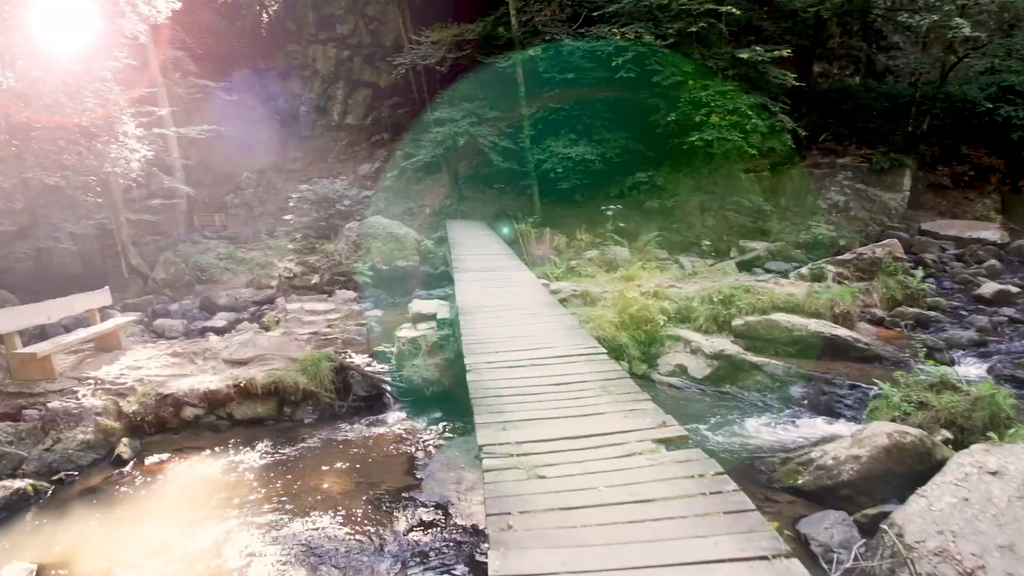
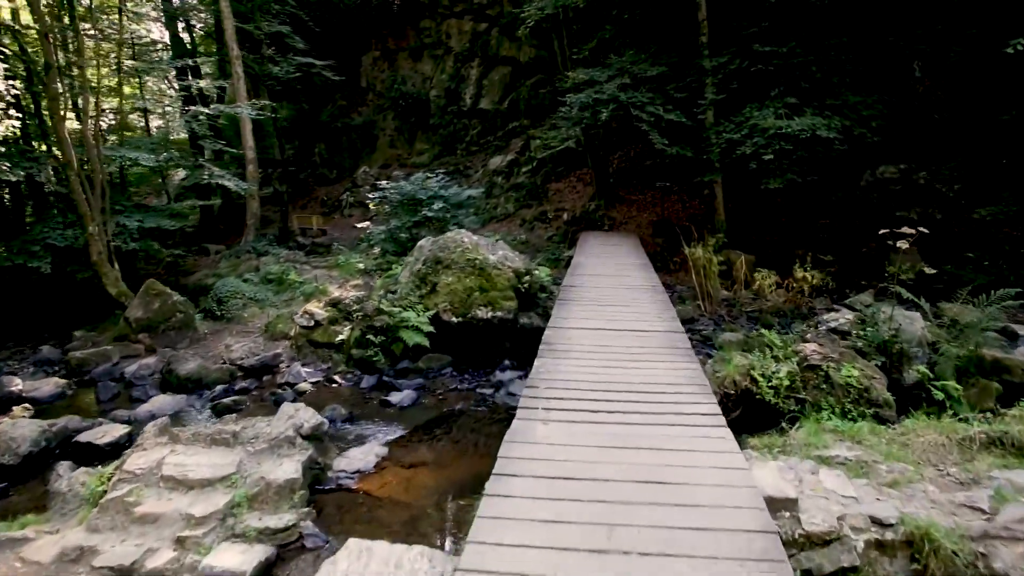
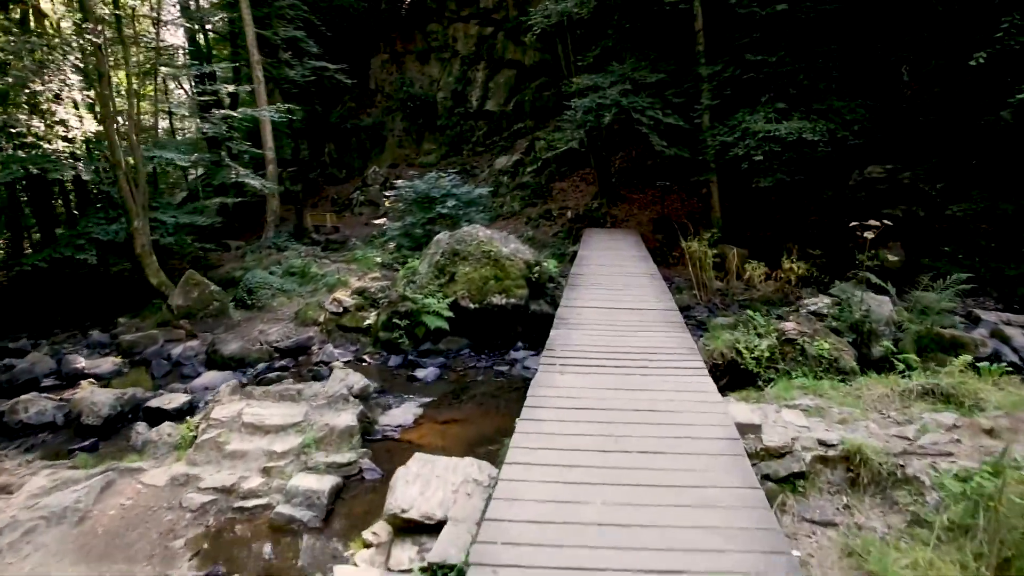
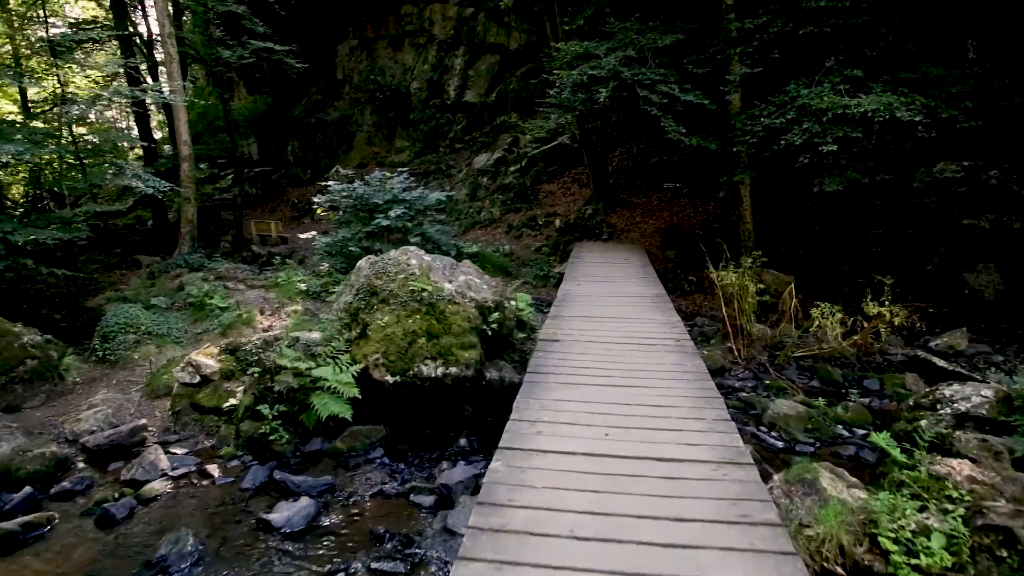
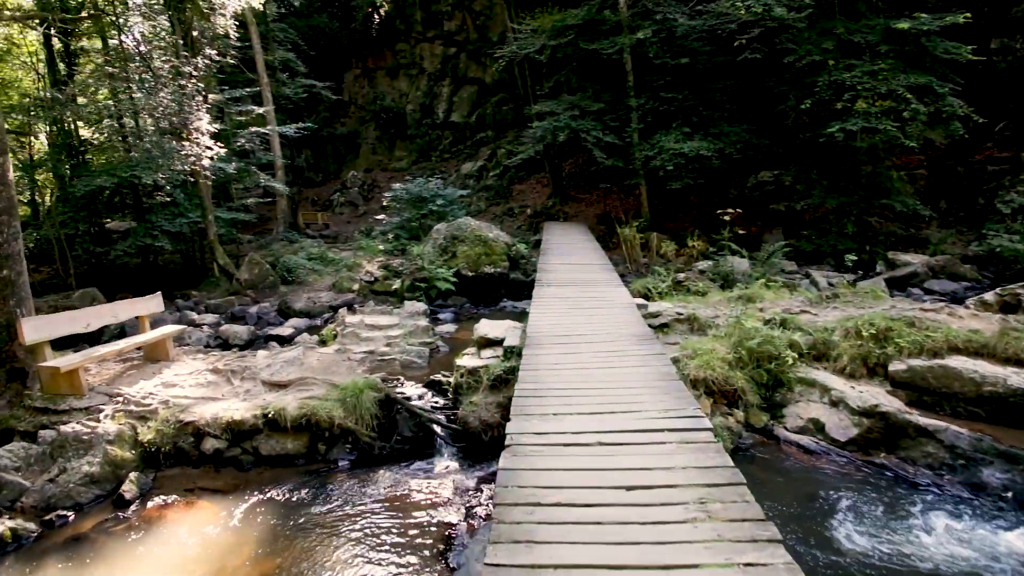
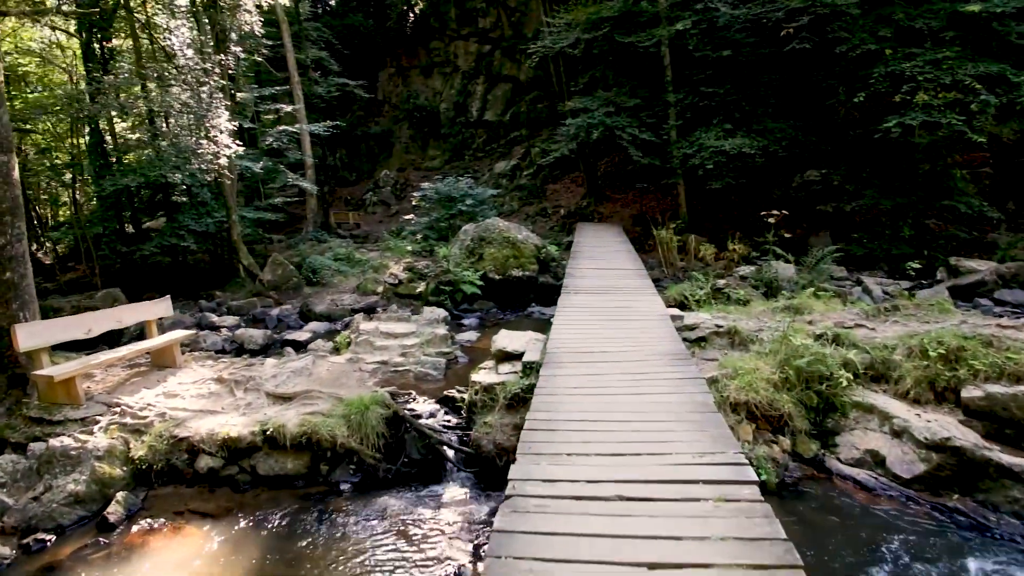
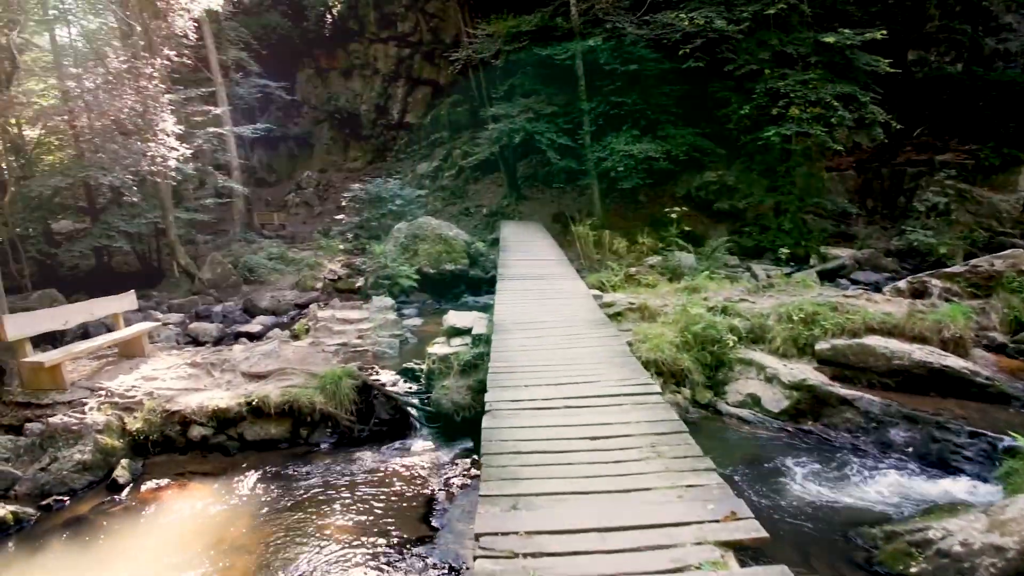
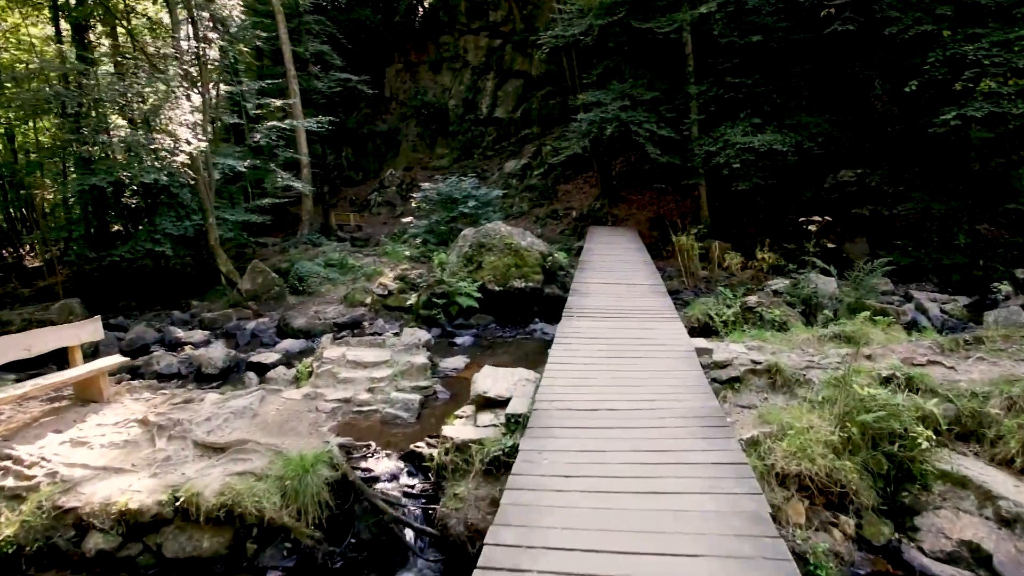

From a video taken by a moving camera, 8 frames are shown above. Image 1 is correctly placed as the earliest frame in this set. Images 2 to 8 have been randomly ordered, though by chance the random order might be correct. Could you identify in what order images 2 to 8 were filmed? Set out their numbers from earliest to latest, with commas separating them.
7, 5, 6, 8, 3, 2, 4
